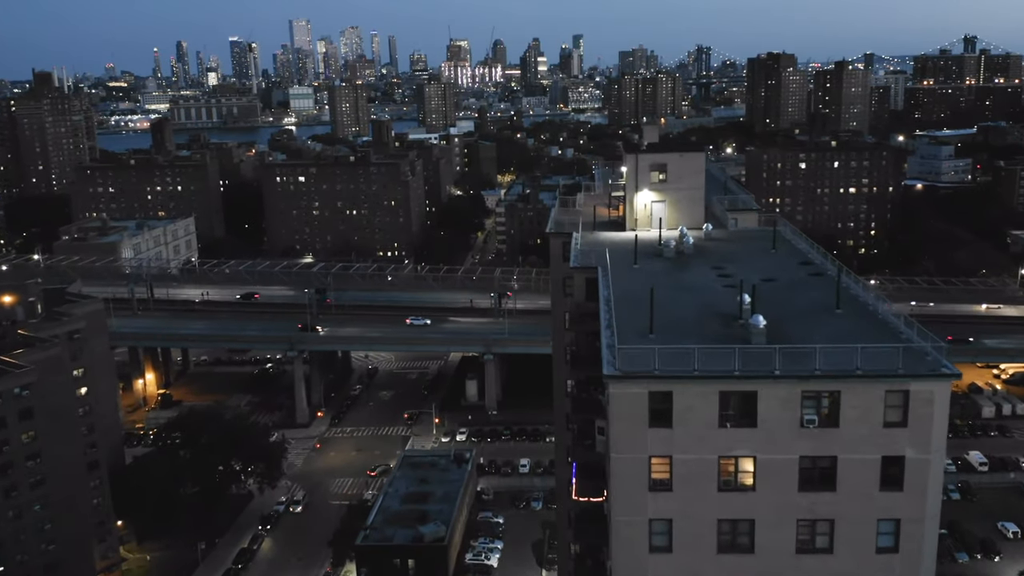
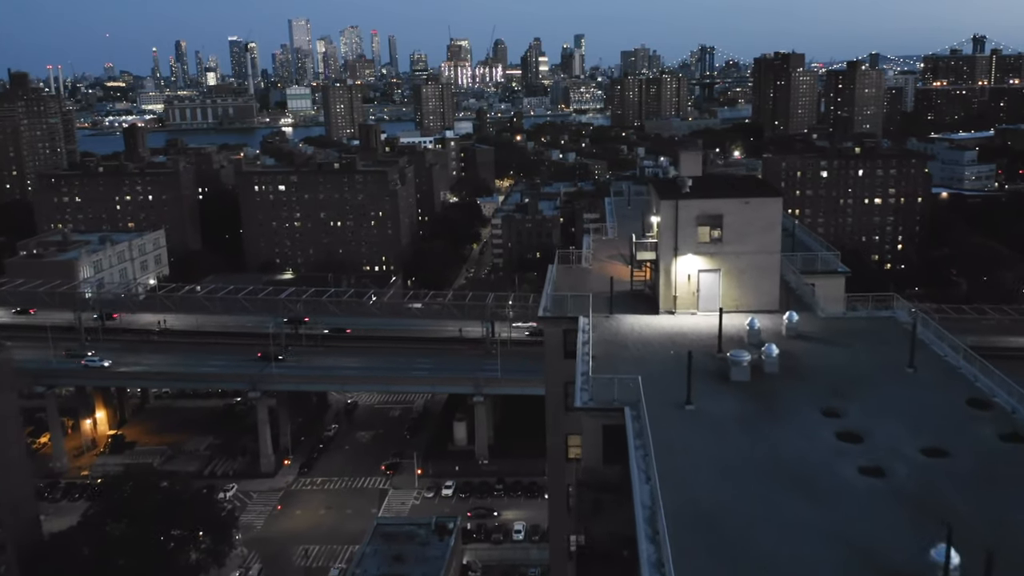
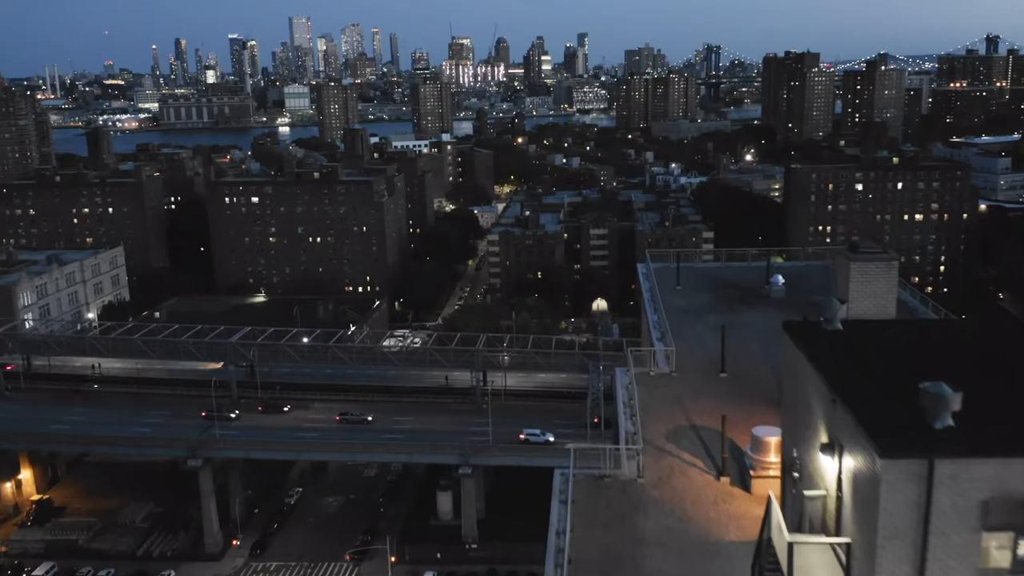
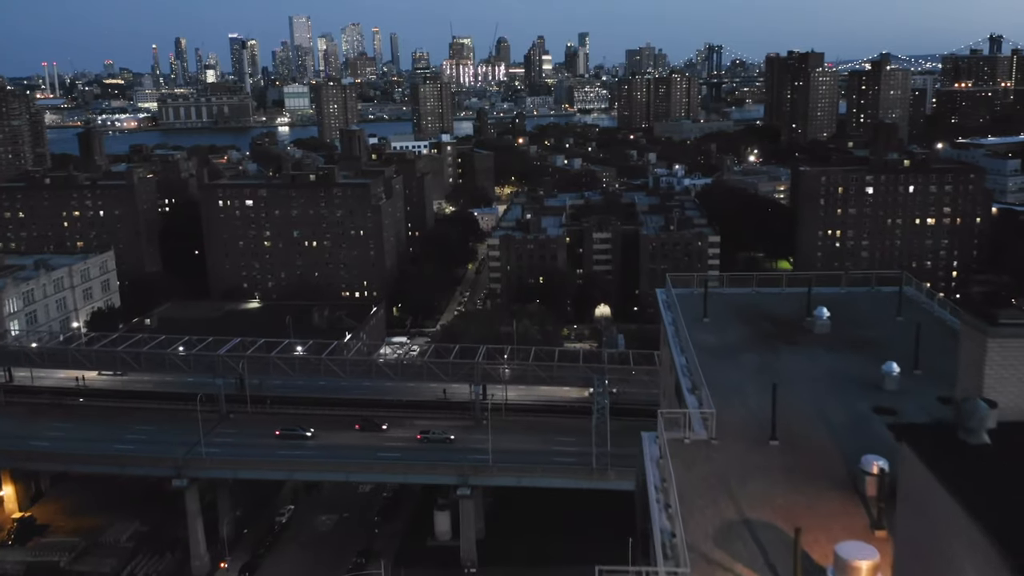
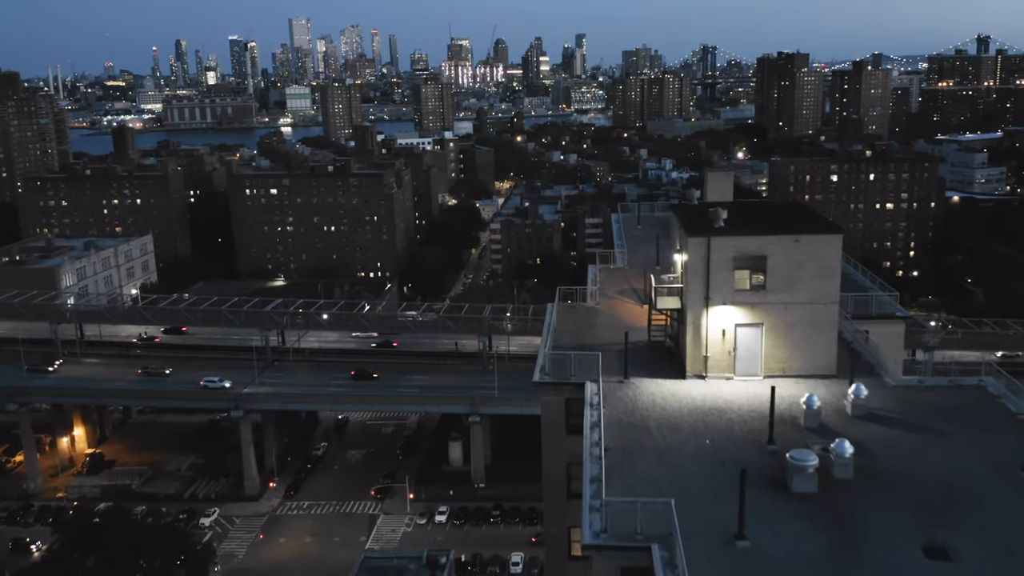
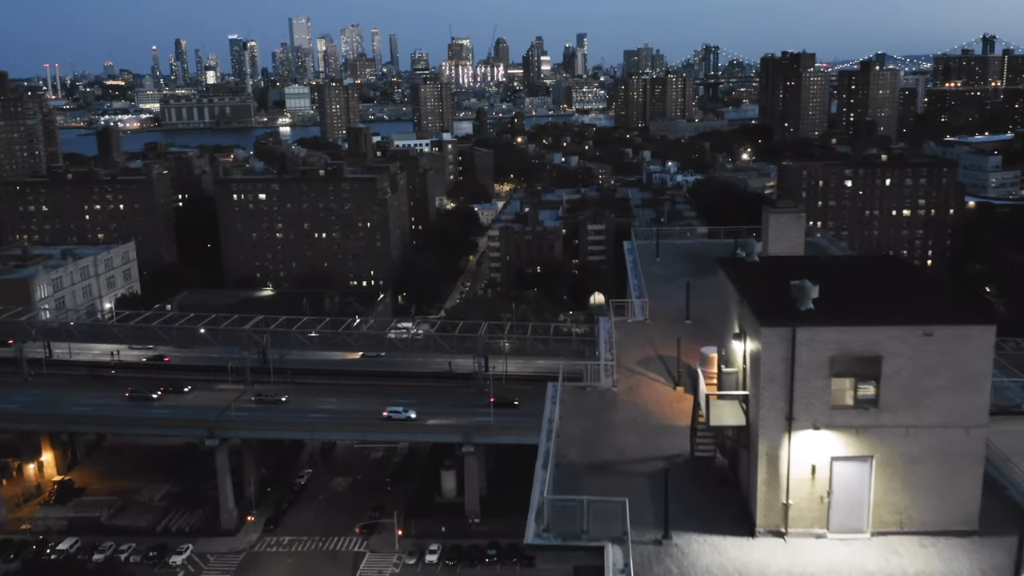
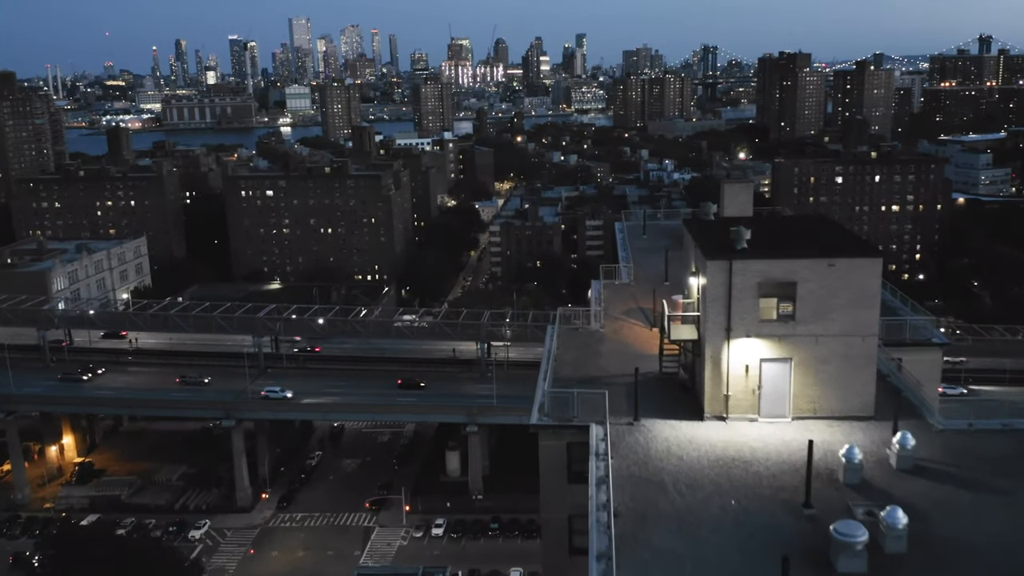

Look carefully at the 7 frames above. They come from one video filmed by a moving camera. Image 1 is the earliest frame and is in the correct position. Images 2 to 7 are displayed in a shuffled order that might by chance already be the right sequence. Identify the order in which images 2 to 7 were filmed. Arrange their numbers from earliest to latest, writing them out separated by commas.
2, 5, 7, 6, 3, 4
